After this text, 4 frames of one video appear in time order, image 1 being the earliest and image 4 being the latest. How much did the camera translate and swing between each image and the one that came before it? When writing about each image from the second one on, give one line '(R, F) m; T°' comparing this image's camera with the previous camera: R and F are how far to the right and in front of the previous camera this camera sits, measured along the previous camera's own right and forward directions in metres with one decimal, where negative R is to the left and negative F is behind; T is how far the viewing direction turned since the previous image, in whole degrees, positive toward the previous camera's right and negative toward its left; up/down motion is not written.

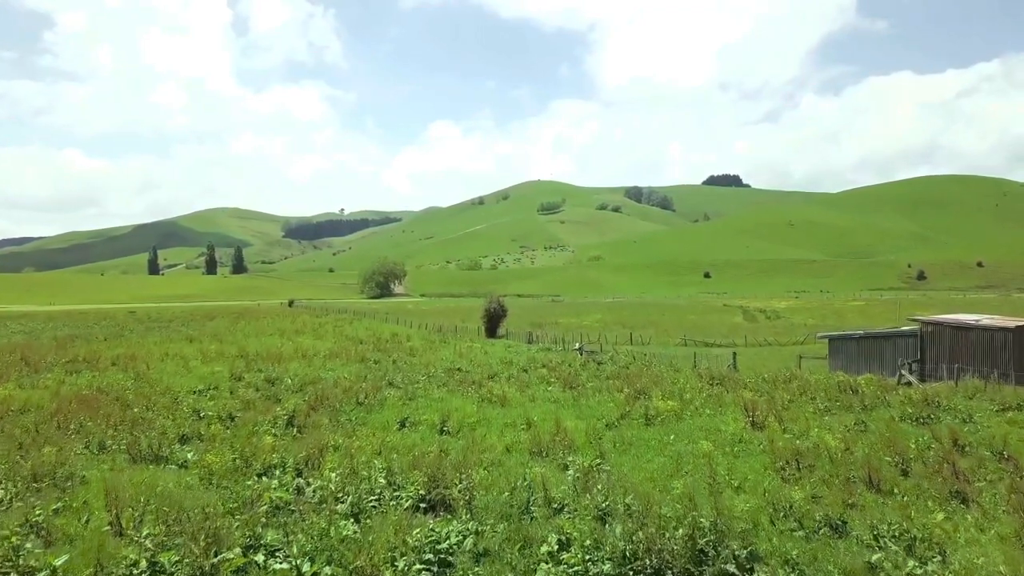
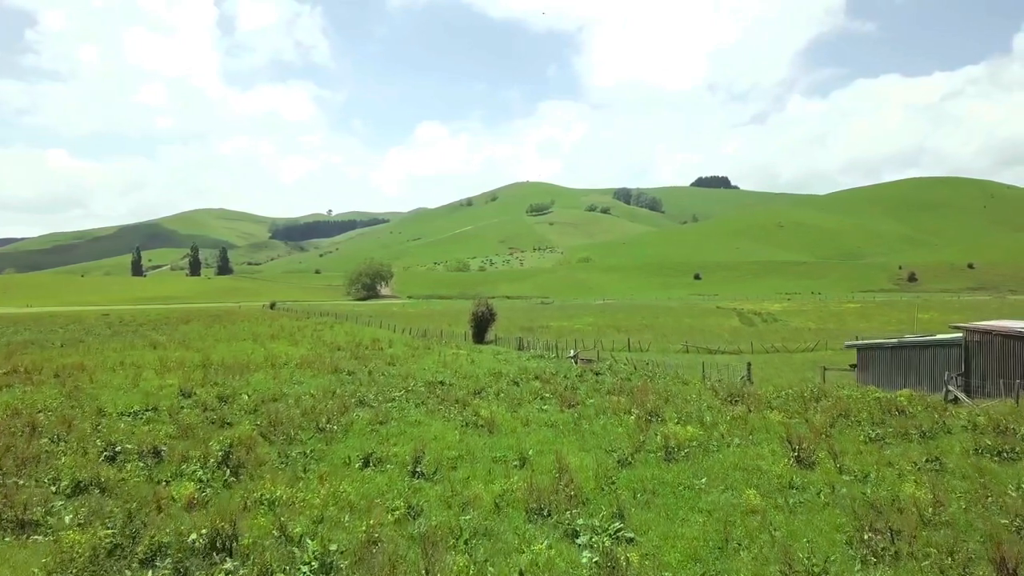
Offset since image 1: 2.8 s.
(0.0, +3.5) m; +1°
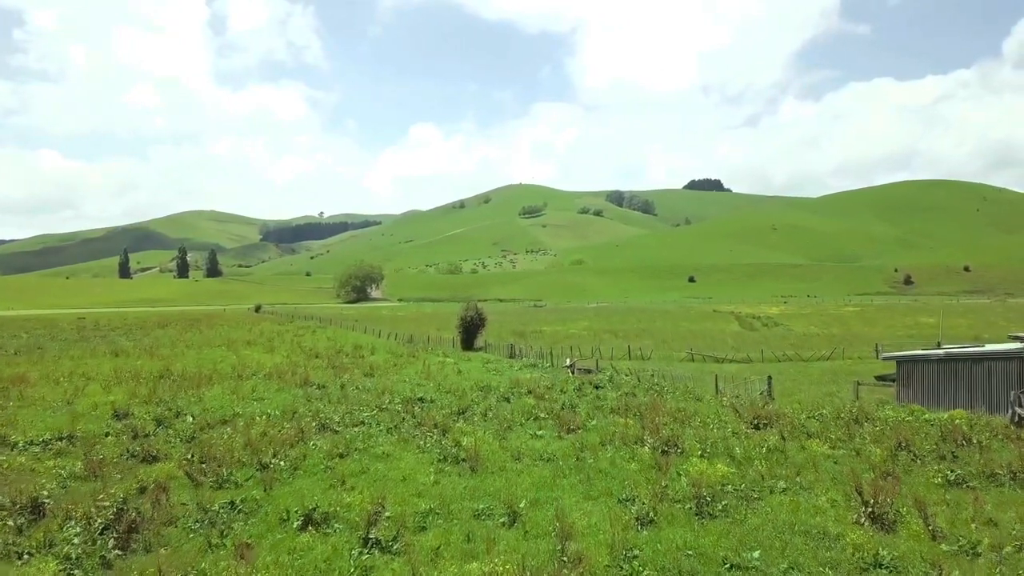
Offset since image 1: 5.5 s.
(+0.1, +3.5) m; +1°
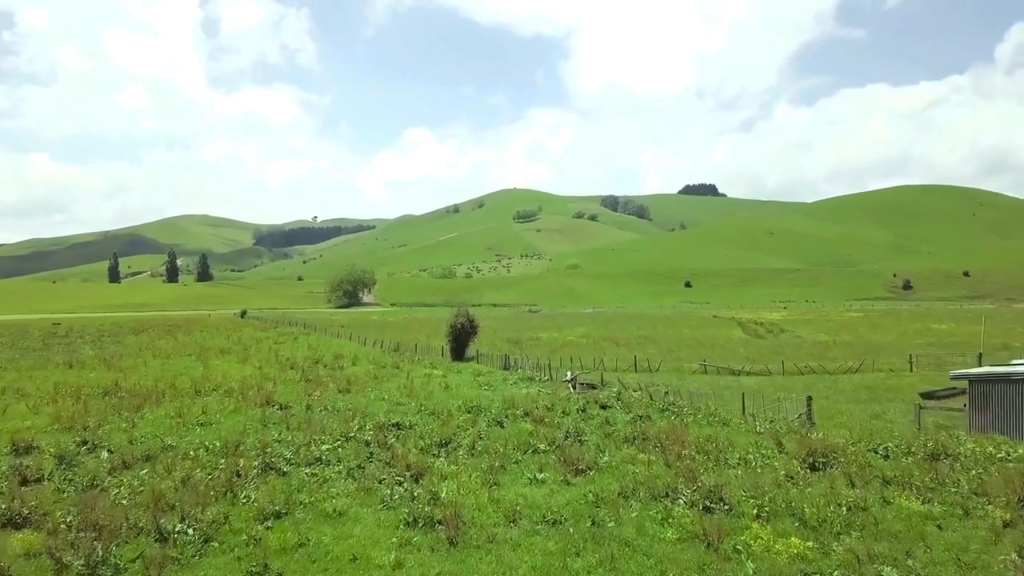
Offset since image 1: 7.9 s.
(0.0, +4.0) m; +1°
